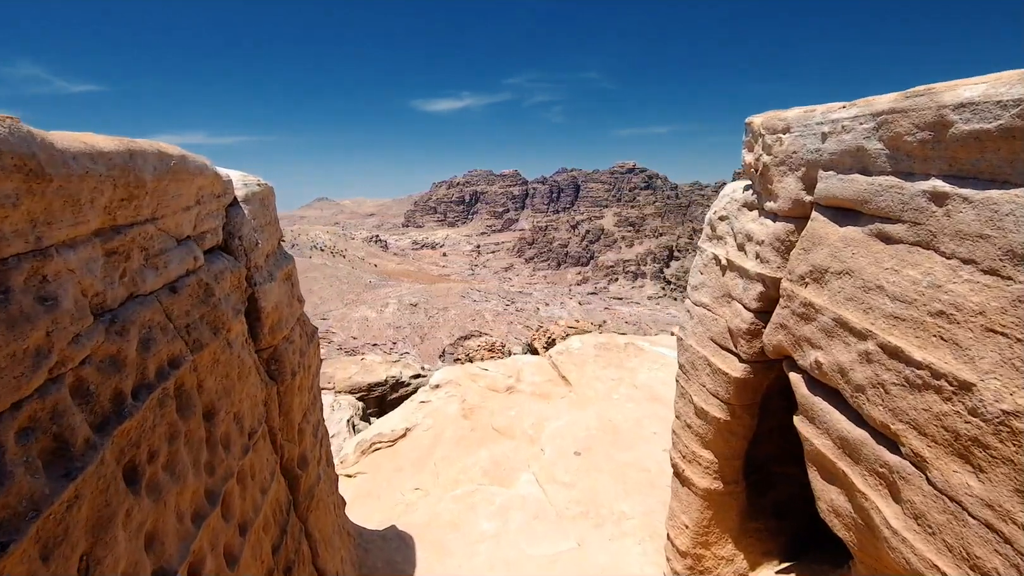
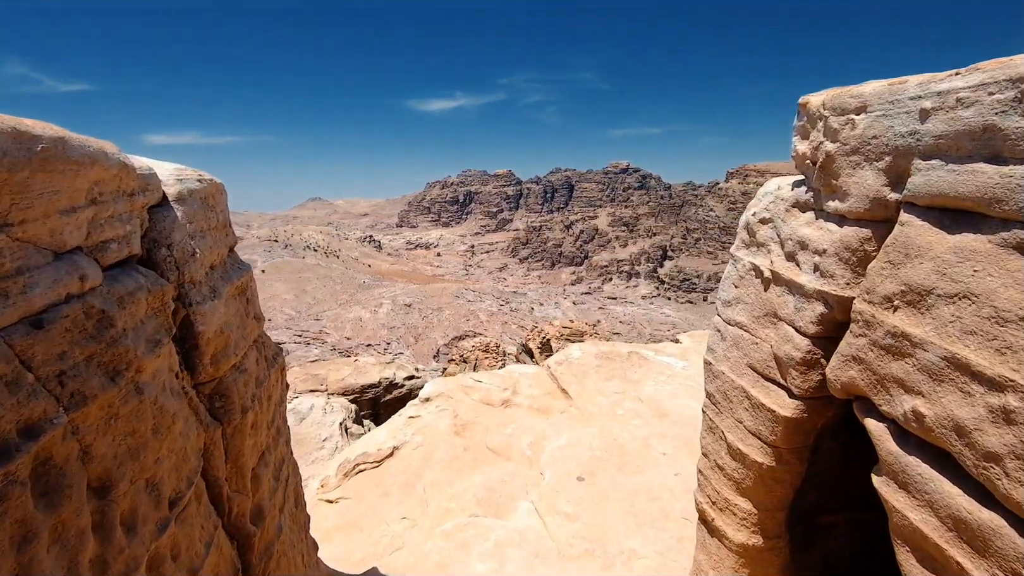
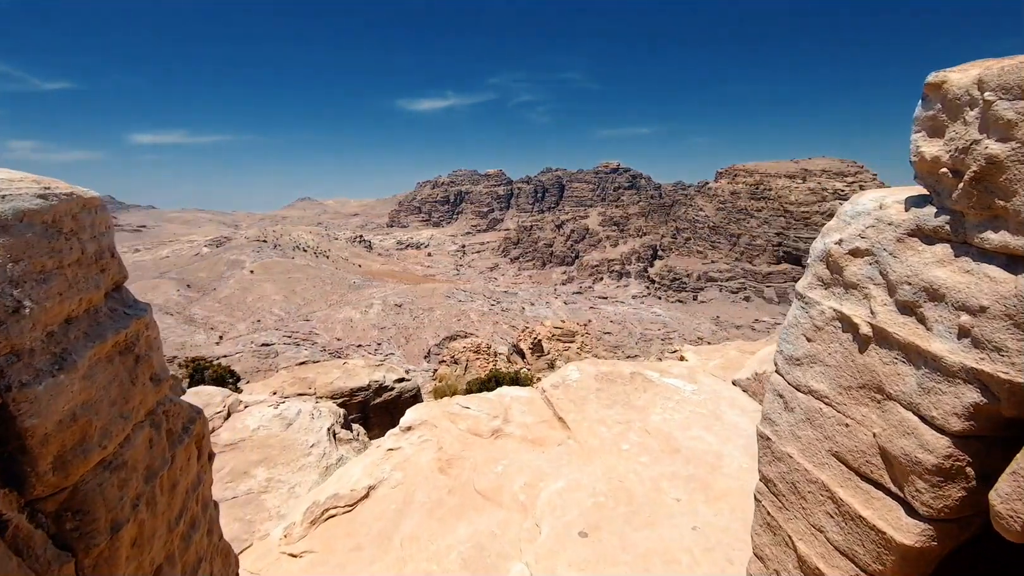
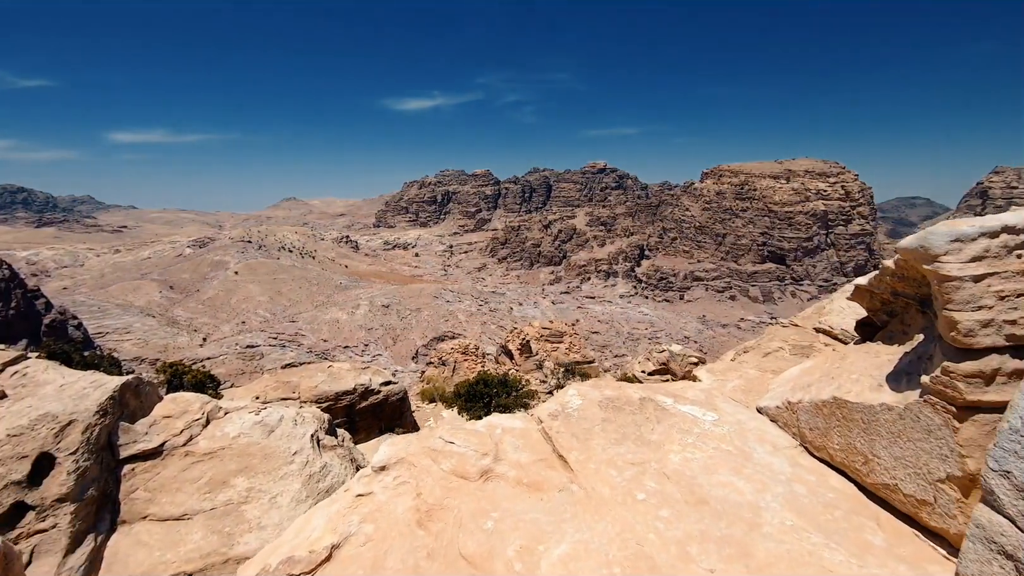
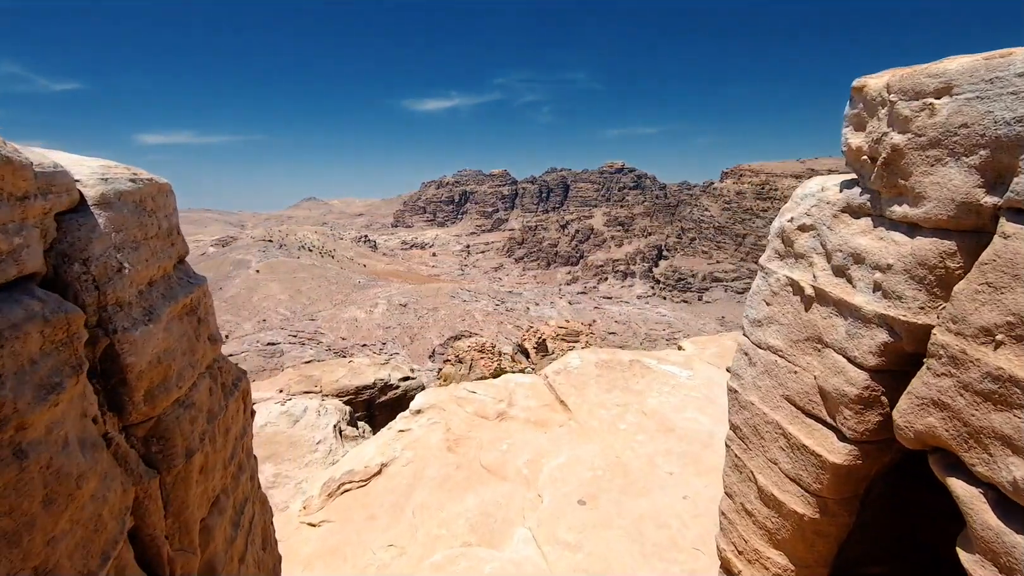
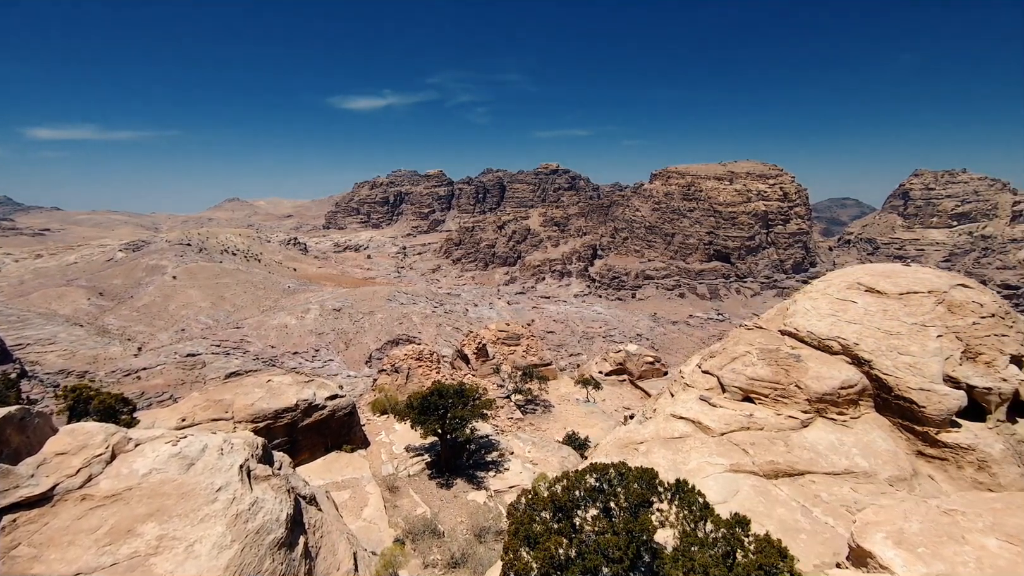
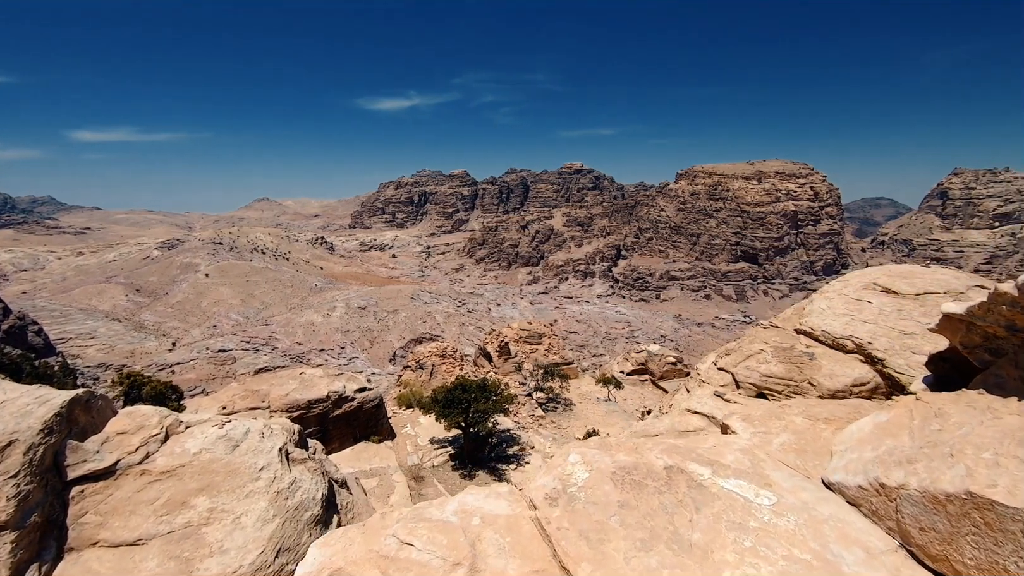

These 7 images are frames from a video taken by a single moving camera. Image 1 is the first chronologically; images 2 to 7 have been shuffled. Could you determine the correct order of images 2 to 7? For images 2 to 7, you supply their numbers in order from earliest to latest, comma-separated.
2, 5, 3, 4, 7, 6
